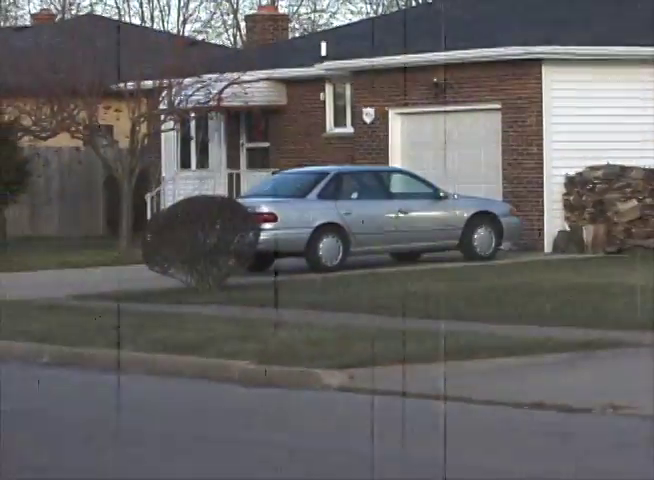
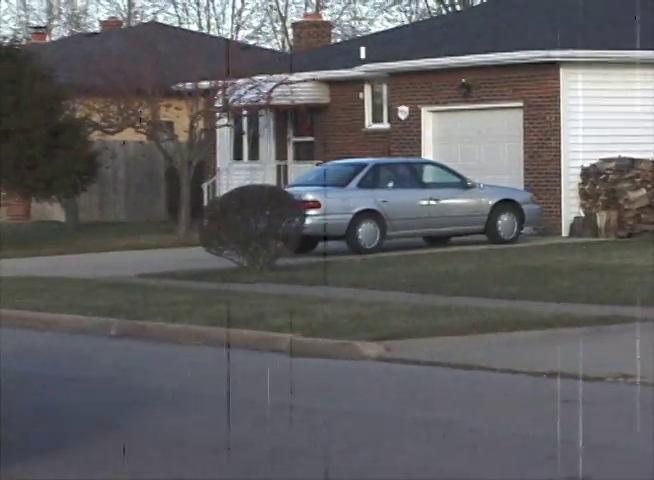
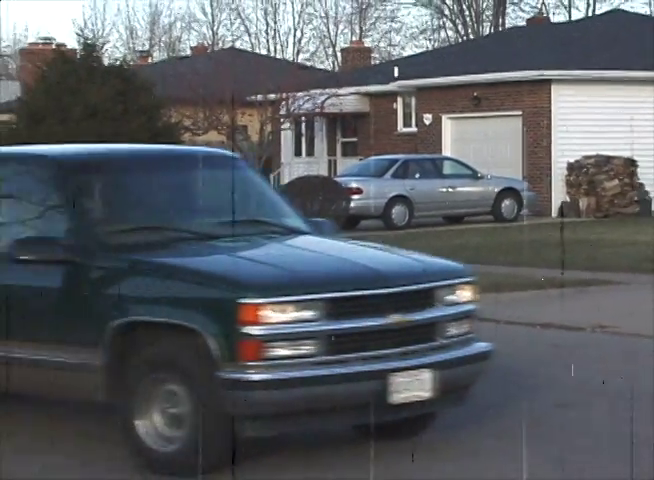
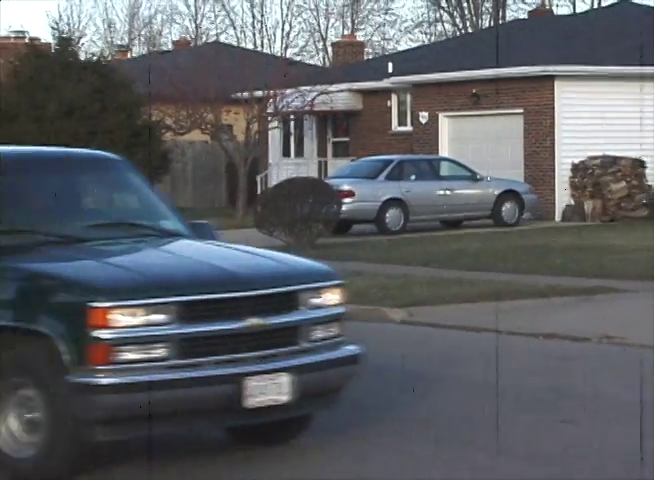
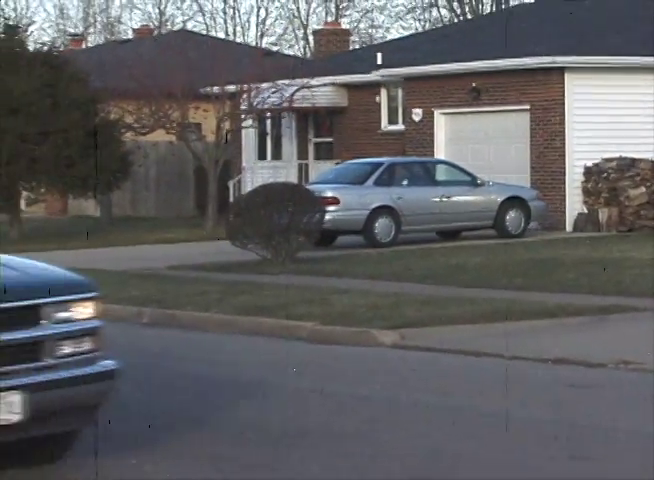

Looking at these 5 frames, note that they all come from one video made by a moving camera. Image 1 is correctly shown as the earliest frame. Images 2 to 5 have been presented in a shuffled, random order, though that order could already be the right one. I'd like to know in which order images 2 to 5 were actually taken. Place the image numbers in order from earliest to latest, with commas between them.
2, 5, 4, 3
